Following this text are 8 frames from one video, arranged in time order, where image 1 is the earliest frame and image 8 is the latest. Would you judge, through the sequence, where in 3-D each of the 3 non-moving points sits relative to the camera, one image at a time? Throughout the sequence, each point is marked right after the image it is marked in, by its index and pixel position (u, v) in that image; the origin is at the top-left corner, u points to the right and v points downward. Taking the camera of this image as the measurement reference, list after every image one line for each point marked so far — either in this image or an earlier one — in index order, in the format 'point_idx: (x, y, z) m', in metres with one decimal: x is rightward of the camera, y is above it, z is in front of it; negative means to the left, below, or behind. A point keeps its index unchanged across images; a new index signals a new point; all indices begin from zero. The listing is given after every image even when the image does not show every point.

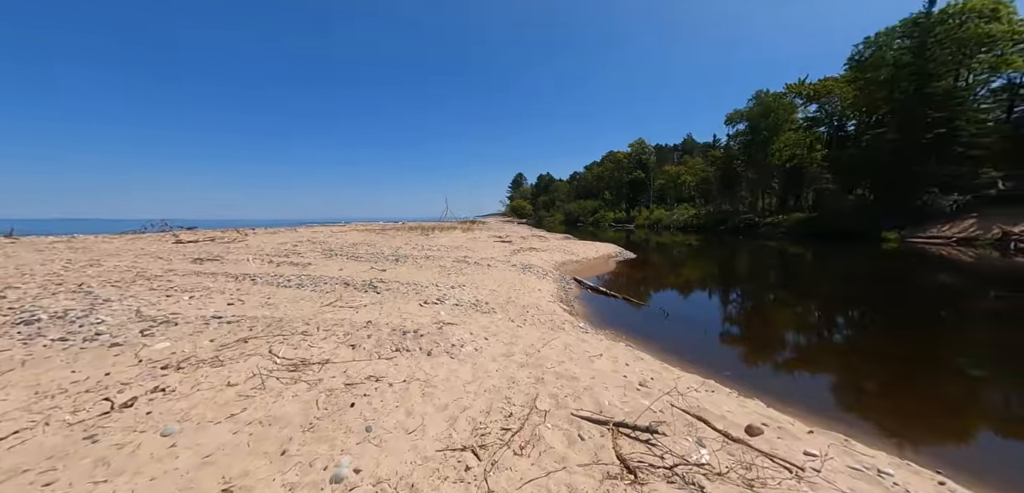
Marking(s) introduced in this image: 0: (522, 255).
0: (+0.7, -0.5, +18.7) m
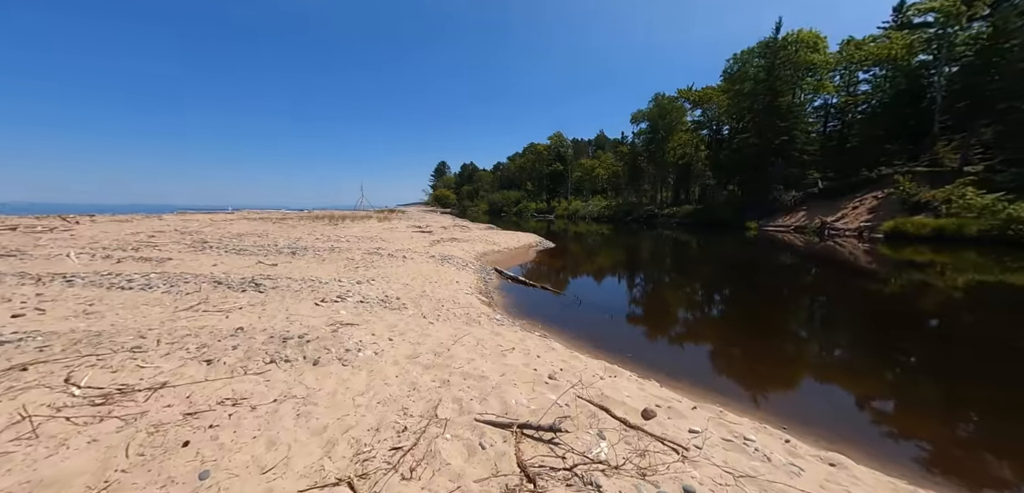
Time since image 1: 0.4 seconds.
0: (-3.5, 0.0, +18.2) m
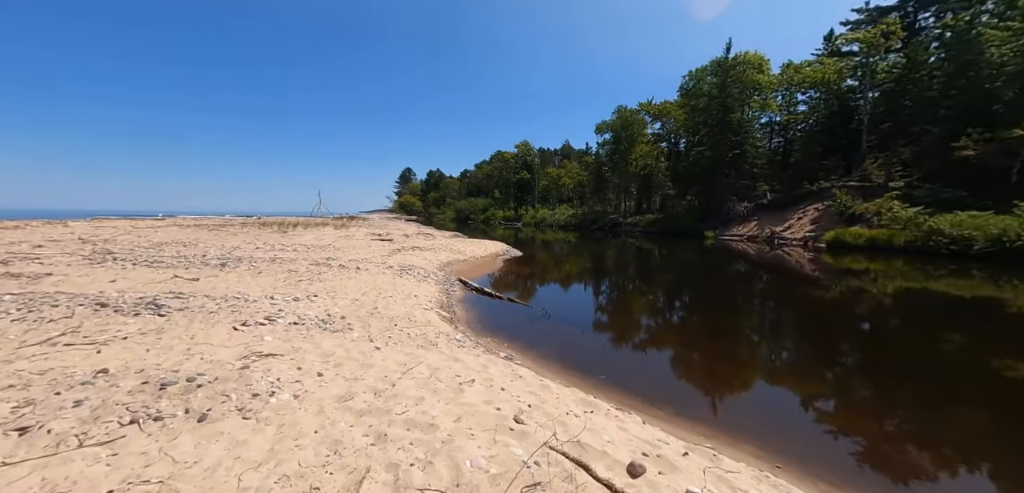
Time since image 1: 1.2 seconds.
0: (-5.1, -0.4, +17.2) m
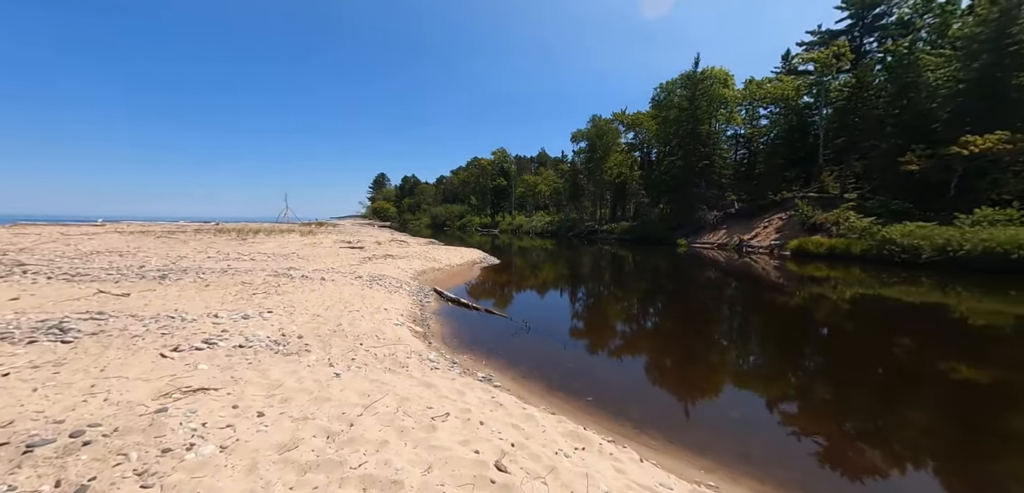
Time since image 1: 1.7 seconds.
0: (-6.2, -0.8, +16.4) m
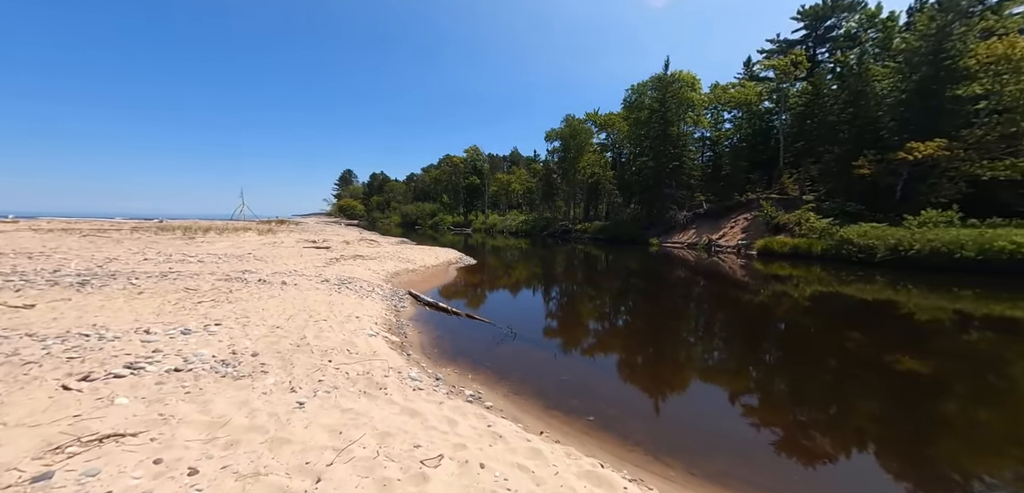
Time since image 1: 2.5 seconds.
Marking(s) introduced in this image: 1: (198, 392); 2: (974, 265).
0: (-7.1, -0.8, +15.3) m
1: (-3.4, -1.5, +4.0) m
2: (+22.9, -0.9, +18.3) m
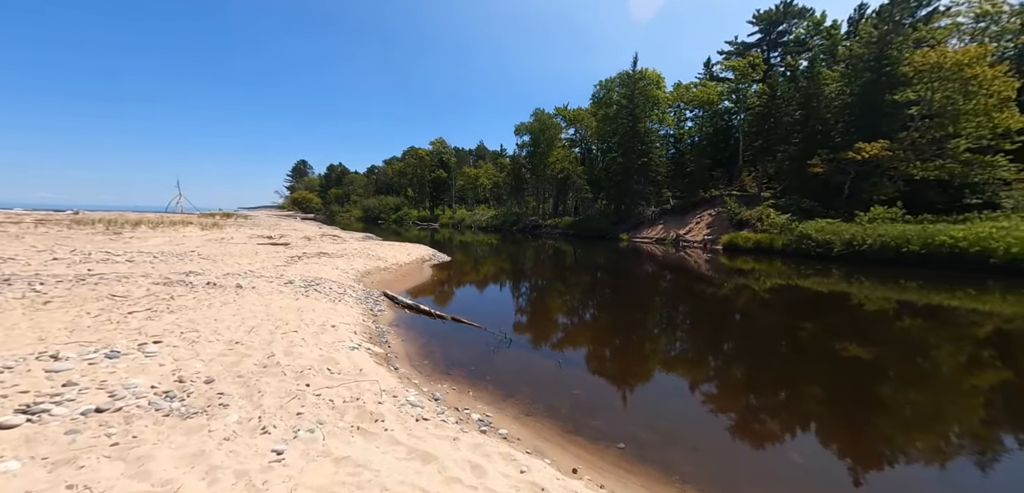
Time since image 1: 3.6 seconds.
0: (-7.9, -0.7, +13.9) m
1: (-3.1, -1.5, +3.1) m
2: (+21.8, -0.7, +19.8) m
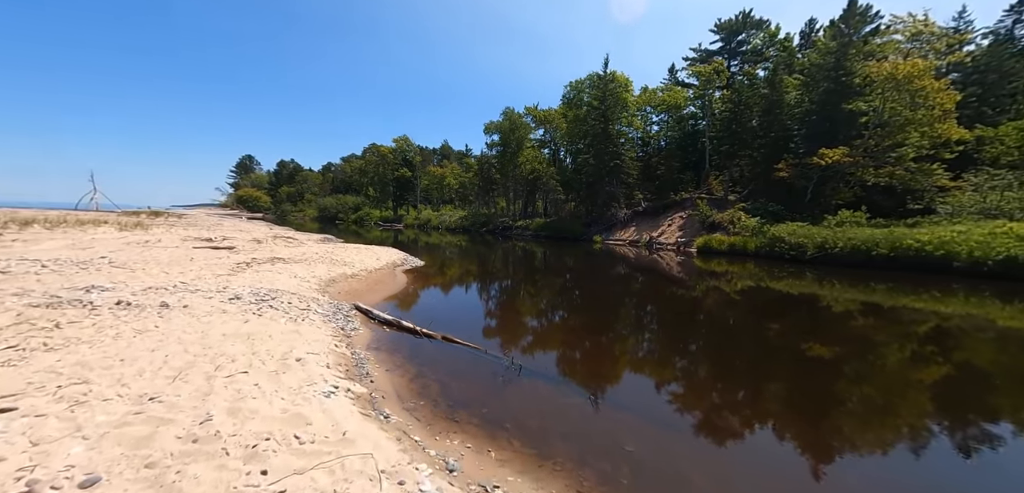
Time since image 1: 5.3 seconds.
0: (-8.2, -0.8, +11.7) m
1: (-2.3, -1.6, +1.4) m
2: (+20.7, -0.8, +20.5) m
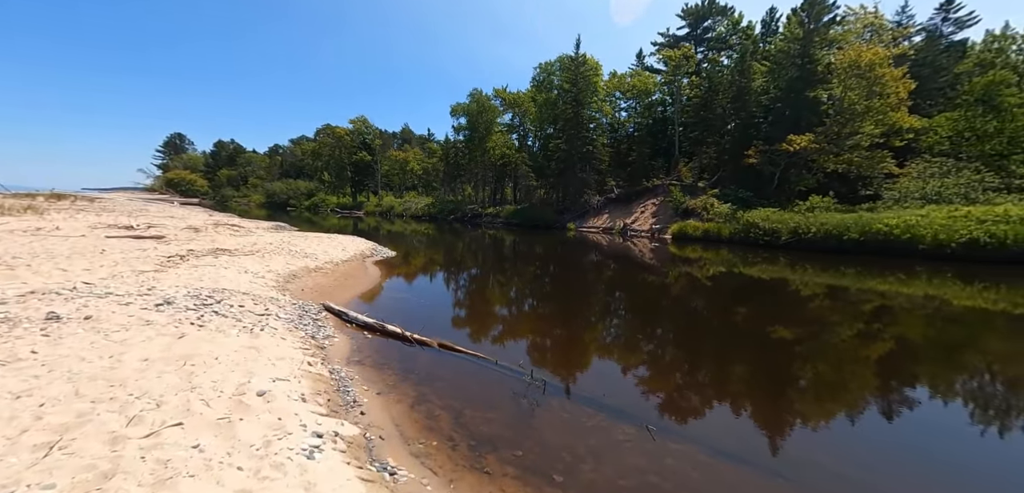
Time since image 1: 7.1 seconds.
0: (-8.3, -0.5, +9.5) m
1: (-1.4, -1.6, -0.1) m
2: (+19.5, 0.0, +21.2) m
